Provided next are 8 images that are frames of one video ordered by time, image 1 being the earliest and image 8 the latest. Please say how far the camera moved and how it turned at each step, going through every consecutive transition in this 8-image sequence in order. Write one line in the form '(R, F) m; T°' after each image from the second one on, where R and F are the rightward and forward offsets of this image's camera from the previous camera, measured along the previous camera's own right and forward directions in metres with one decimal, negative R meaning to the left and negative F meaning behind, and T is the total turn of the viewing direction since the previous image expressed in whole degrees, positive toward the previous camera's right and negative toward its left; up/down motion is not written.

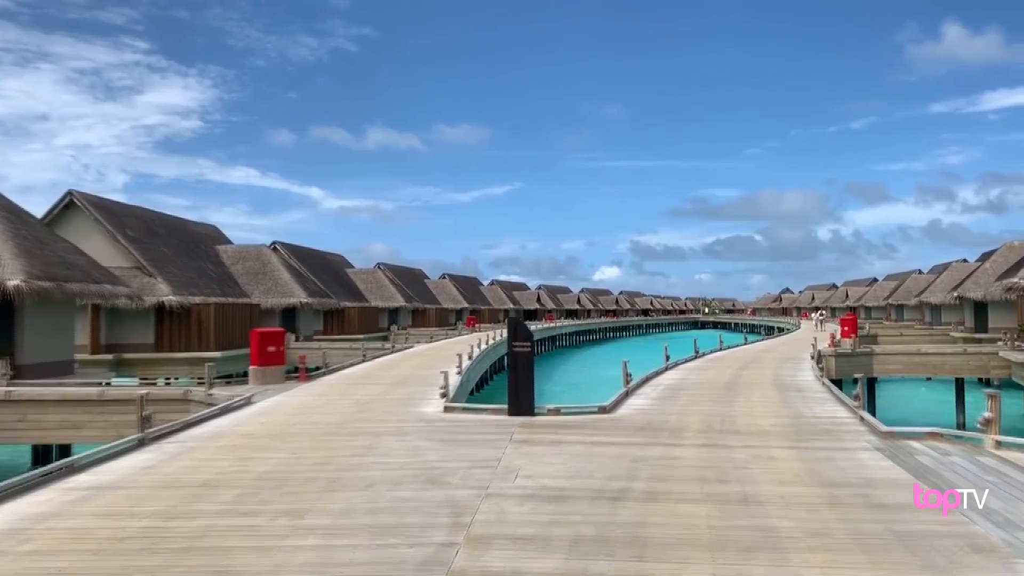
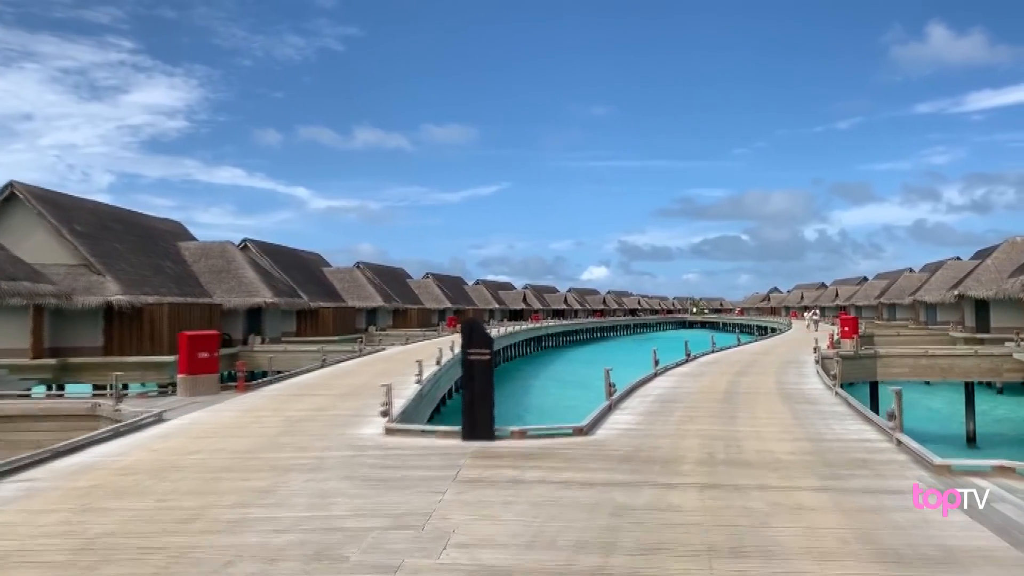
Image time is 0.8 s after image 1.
(+0.4, +2.0) m; +1°
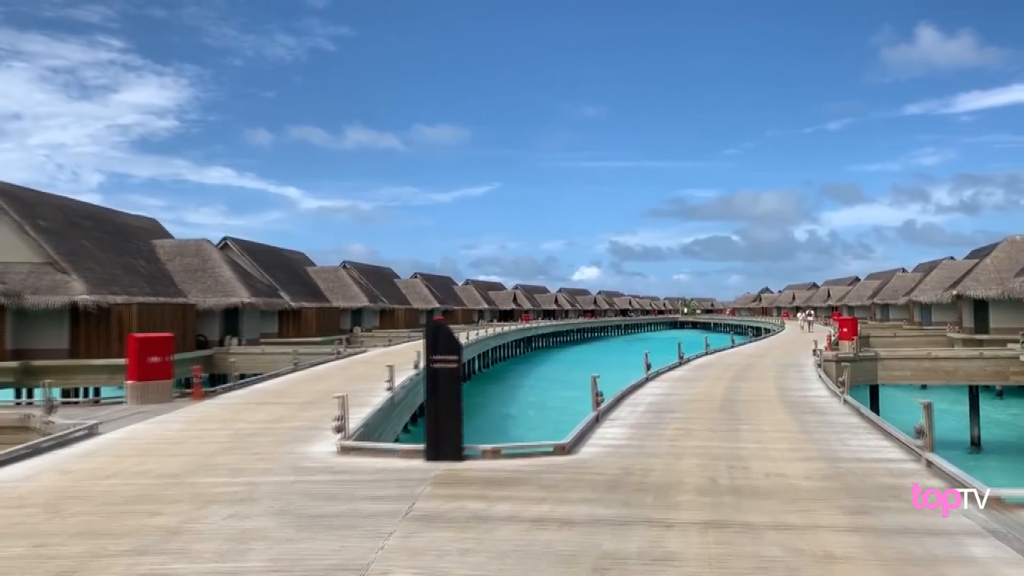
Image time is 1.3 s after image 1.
(+0.2, +1.1) m; +1°
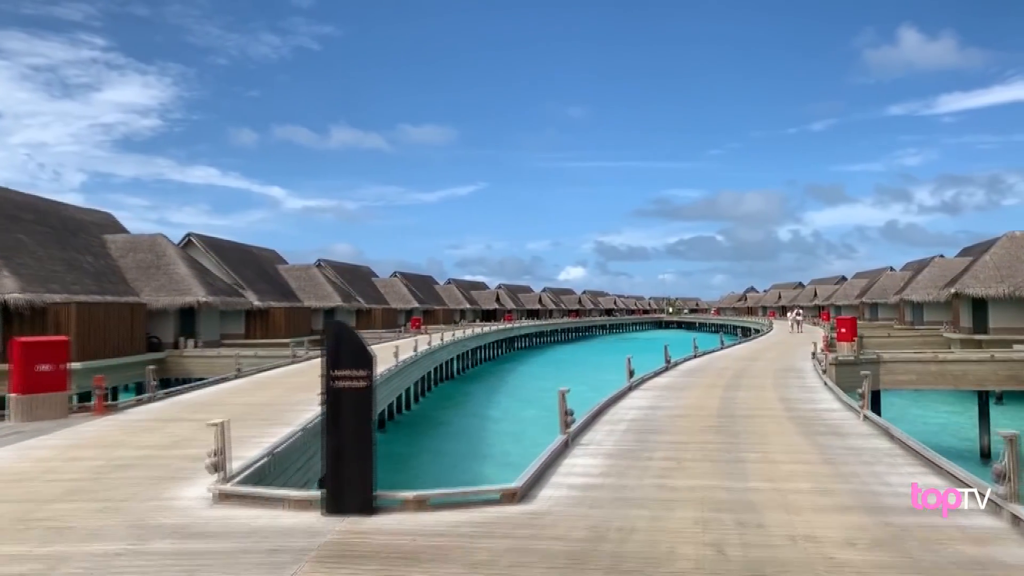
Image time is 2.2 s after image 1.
(+0.4, +2.0) m; +1°
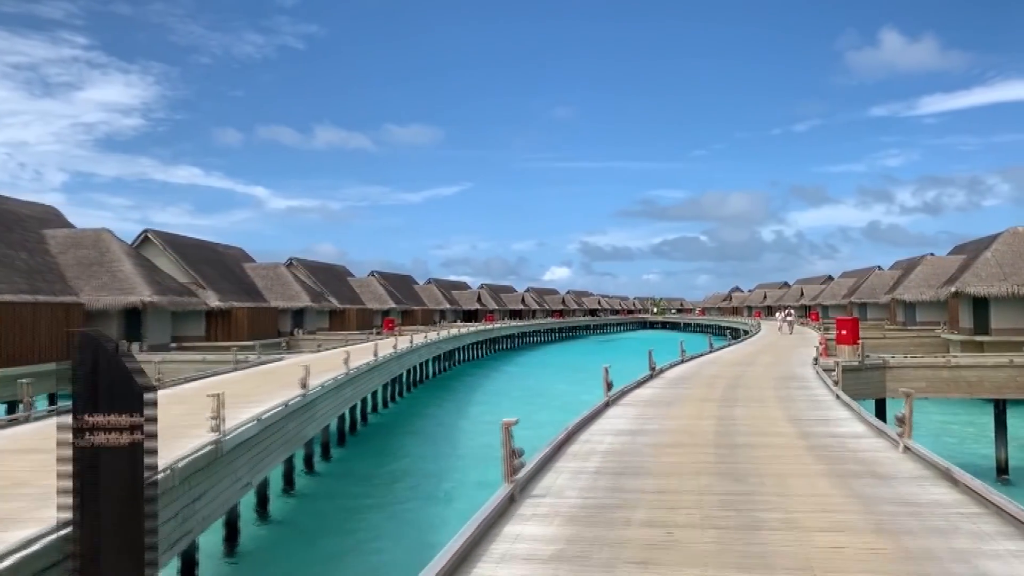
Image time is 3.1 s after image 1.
(+0.5, +2.2) m; +1°
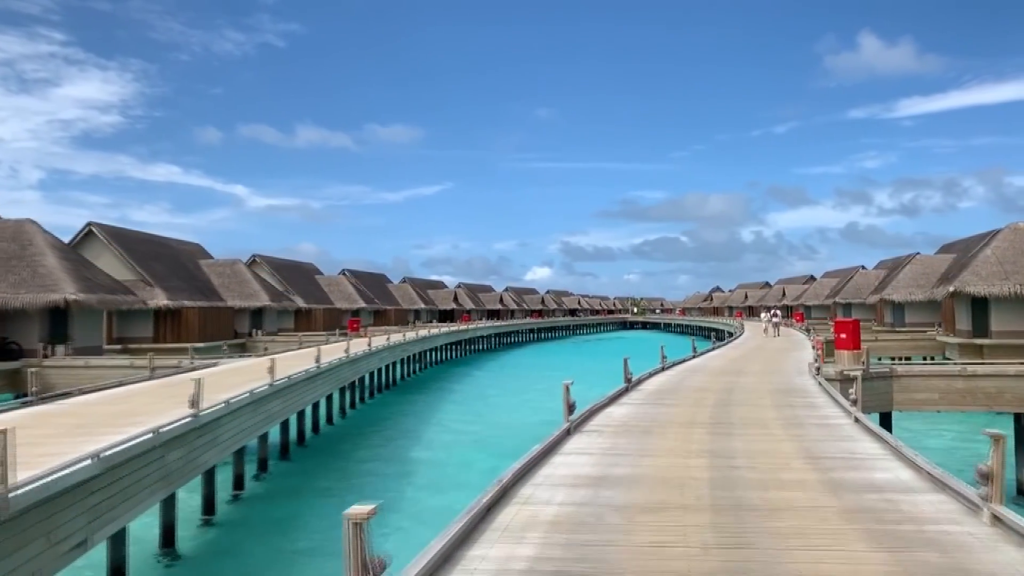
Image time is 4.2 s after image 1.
(+0.6, +2.5) m; +2°
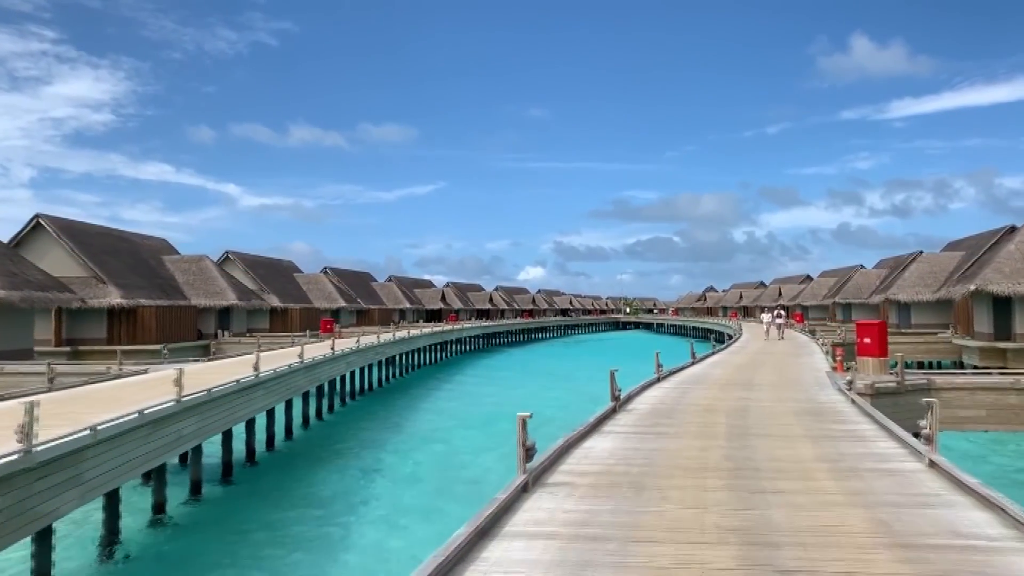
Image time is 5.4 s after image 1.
(+0.5, +2.7) m; +1°
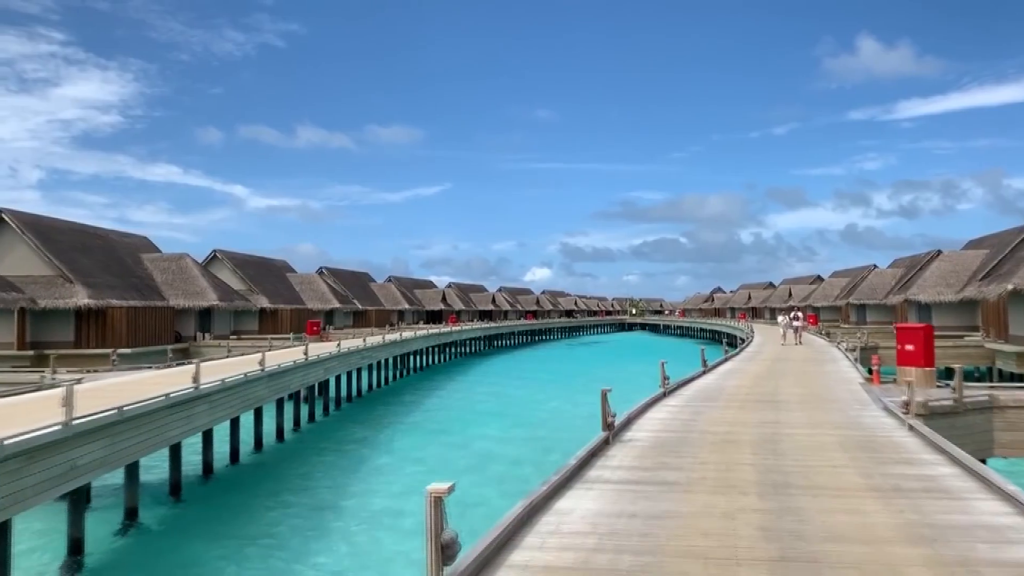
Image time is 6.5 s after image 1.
(+0.5, +2.4) m; -1°
